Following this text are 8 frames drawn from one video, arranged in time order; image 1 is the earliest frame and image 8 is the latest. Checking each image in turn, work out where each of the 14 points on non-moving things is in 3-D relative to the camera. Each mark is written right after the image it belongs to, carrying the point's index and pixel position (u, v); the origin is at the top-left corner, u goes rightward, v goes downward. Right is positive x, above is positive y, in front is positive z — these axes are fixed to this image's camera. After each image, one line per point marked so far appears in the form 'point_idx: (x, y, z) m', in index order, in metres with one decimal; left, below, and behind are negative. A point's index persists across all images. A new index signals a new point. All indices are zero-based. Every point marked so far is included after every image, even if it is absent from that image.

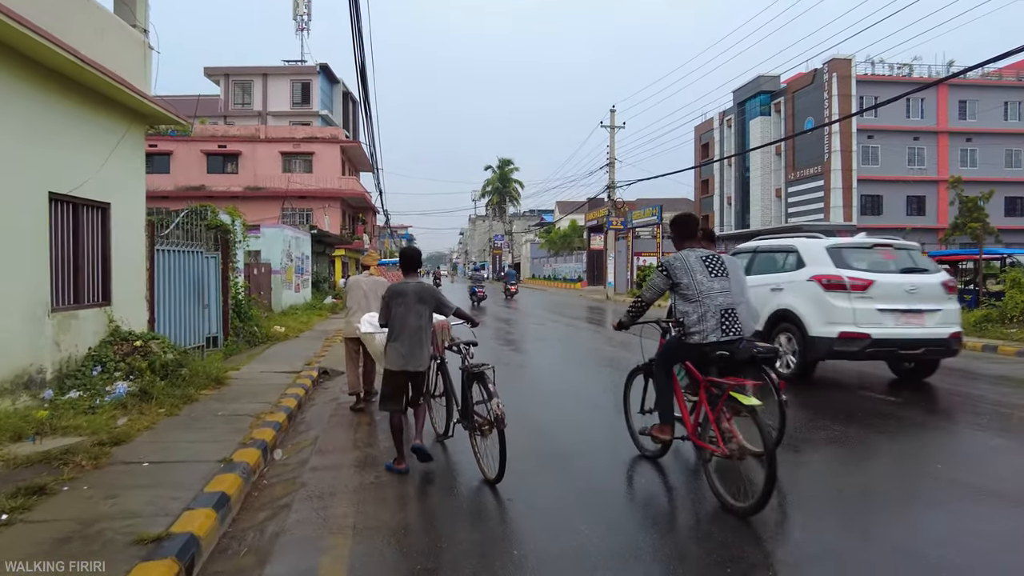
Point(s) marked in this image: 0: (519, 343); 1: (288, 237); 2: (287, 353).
0: (0.0, -1.1, +14.6) m
1: (-6.7, +1.5, +19.7) m
2: (-3.6, -1.0, +10.3) m
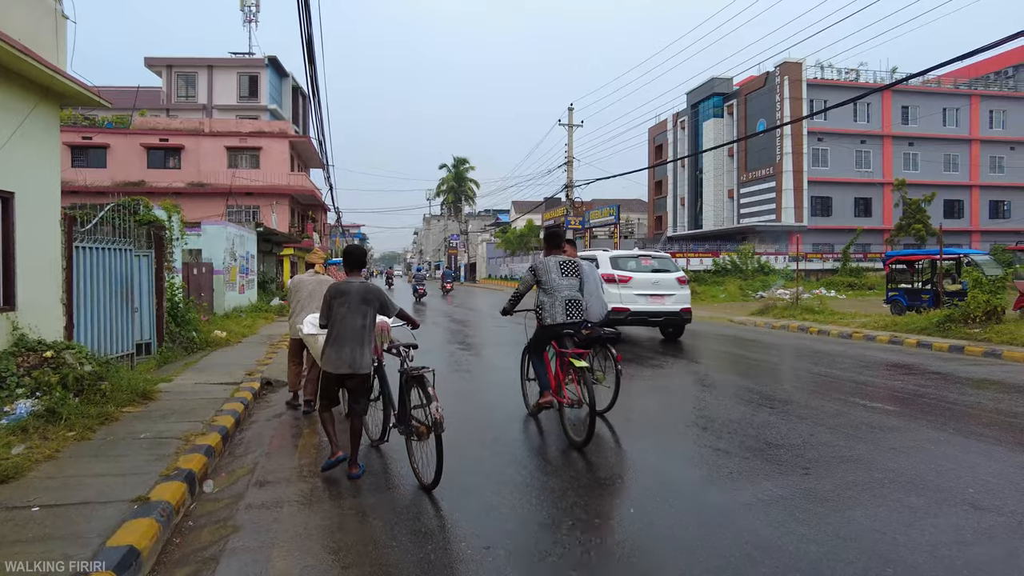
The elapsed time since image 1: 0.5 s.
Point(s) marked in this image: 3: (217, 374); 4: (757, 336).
0: (-0.8, -1.1, +14.0) m
1: (-7.9, +1.5, +18.6) m
2: (-4.1, -1.0, +9.4) m
3: (-3.7, -1.1, +8.3) m
4: (+5.6, -1.0, +15.3) m
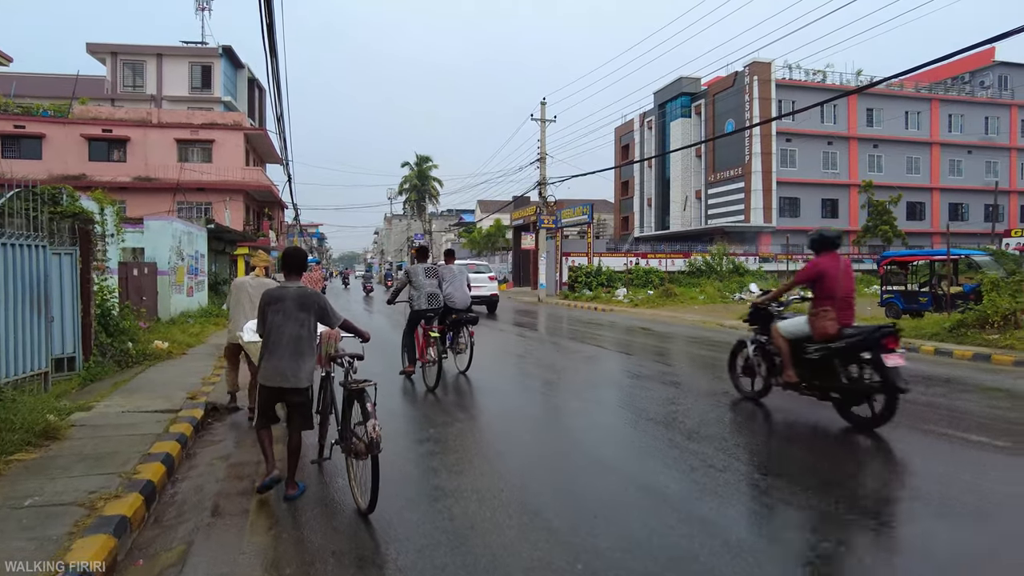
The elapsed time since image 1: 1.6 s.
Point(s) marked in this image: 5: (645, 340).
0: (-1.2, -1.2, +12.7) m
1: (-8.5, +1.4, +16.9) m
2: (-4.2, -1.1, +7.9) m
3: (-3.7, -1.1, +6.8) m
4: (+5.2, -1.1, +14.4) m
5: (+3.2, -1.2, +16.0) m
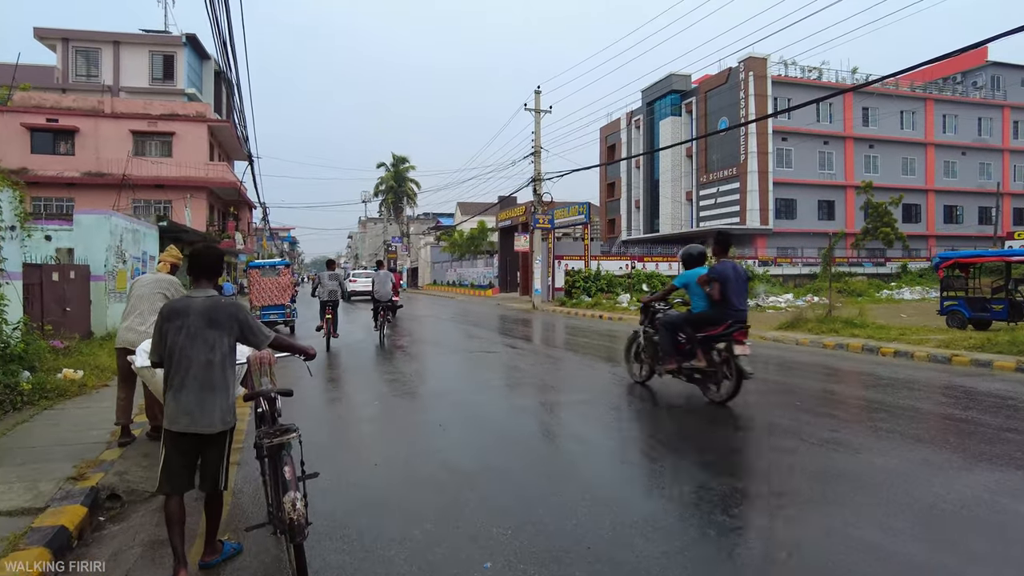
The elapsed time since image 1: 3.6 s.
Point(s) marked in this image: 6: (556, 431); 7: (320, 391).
0: (-0.9, -1.3, +10.2) m
1: (-8.4, +1.3, +14.1) m
2: (-3.7, -1.2, +5.3) m
3: (-3.2, -1.2, +4.2) m
4: (+5.4, -1.2, +12.1) m
5: (+3.4, -1.3, +13.7) m
6: (+0.4, -1.2, +5.7) m
7: (-2.4, -1.3, +8.3) m
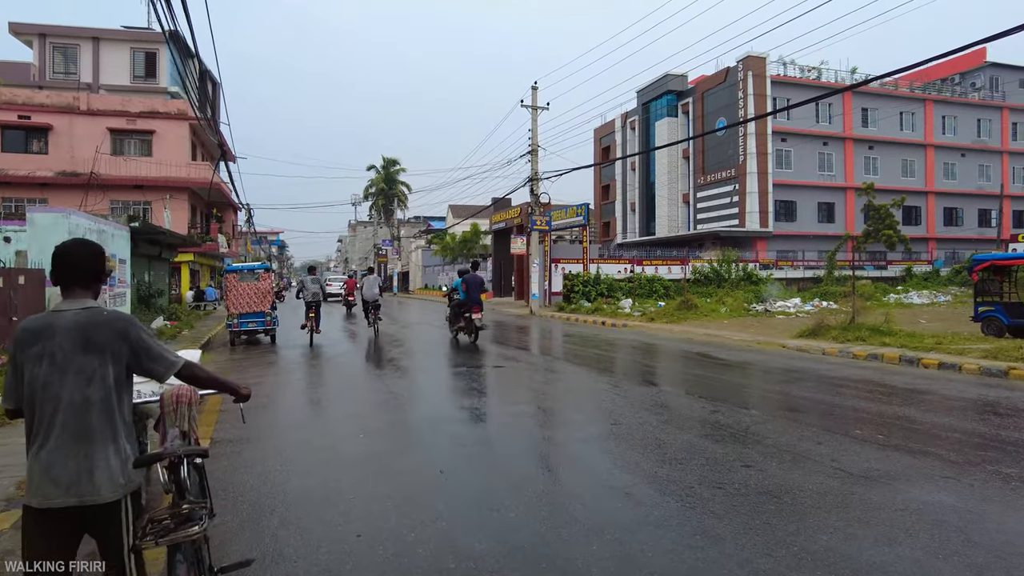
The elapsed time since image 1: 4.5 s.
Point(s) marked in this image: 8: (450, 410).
0: (-0.8, -1.4, +9.0) m
1: (-8.3, +1.1, +12.8) m
2: (-3.6, -1.2, +4.1) m
3: (-3.1, -1.3, +3.0) m
4: (+5.5, -1.3, +11.0) m
5: (+3.4, -1.4, +12.5) m
6: (+0.5, -1.3, +4.6) m
7: (-2.3, -1.3, +7.1) m
8: (-0.6, -1.3, +7.0) m
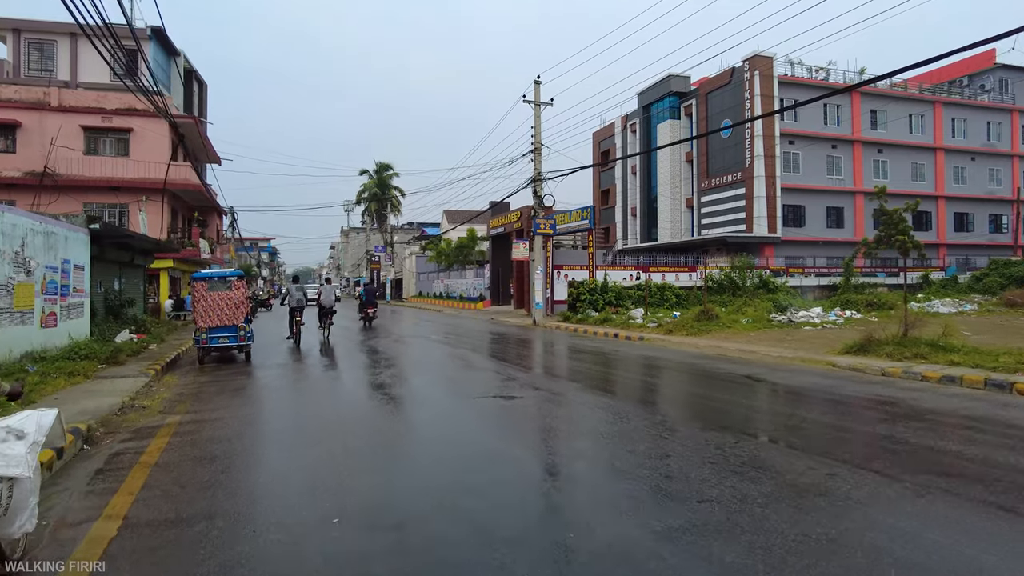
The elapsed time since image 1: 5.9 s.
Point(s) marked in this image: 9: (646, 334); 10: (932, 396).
0: (-0.6, -1.5, +7.2) m
1: (-8.2, +1.0, +11.0) m
2: (-3.3, -1.3, +2.3) m
3: (-2.8, -1.3, +1.2) m
4: (+5.7, -1.5, +9.3) m
5: (+3.6, -1.6, +10.8) m
6: (+0.8, -1.4, +2.8) m
7: (-2.1, -1.5, +5.3) m
8: (-0.4, -1.4, +5.2) m
9: (+3.7, -1.3, +18.5) m
10: (+5.3, -1.5, +8.4) m
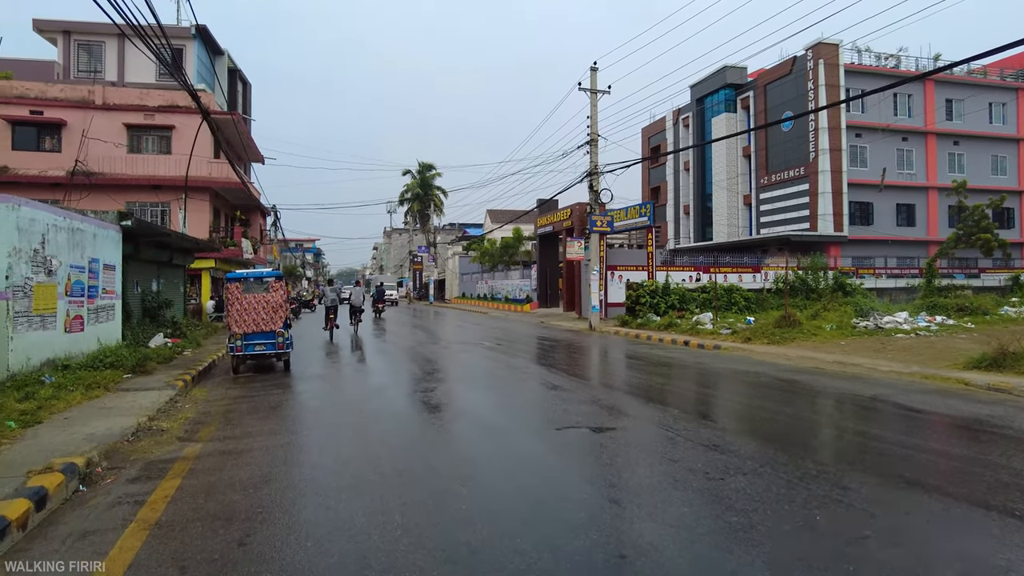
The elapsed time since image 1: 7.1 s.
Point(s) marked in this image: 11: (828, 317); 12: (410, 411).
0: (+0.2, -1.5, +5.7) m
1: (-7.1, +0.9, +10.0) m
2: (-2.8, -1.3, +1.0) m
3: (-2.3, -1.4, -0.1) m
4: (+6.6, -1.5, +7.5) m
5: (+4.6, -1.6, +9.1) m
6: (+1.3, -1.4, +1.2) m
7: (-1.3, -1.5, +3.9) m
8: (+0.3, -1.4, +3.7) m
9: (+5.2, -1.4, +16.7) m
10: (+6.1, -1.5, +6.5) m
11: (+9.0, -0.8, +18.9) m
12: (-1.3, -1.5, +8.2) m
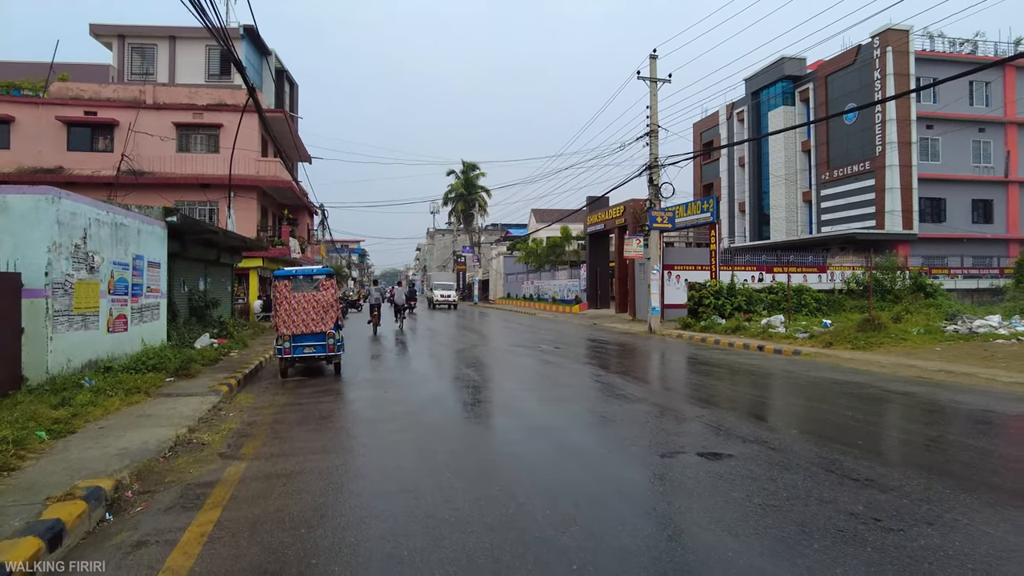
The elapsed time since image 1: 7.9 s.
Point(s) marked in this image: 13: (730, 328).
0: (+0.9, -1.5, +4.7) m
1: (-6.1, +1.0, +9.4) m
2: (-2.3, -1.3, +0.1) m
3: (-2.0, -1.3, -1.0) m
4: (+7.4, -1.5, +6.0) m
5: (+5.5, -1.6, +7.8) m
6: (+1.8, -1.4, +0.2) m
7: (-0.7, -1.5, +3.0) m
8: (+0.9, -1.4, +2.7) m
9: (+6.6, -1.4, +15.4) m
10: (+6.9, -1.5, +5.2) m
11: (+10.5, -0.8, +17.3) m
12: (-0.4, -1.5, +7.3) m
13: (+6.2, -1.1, +19.0) m
